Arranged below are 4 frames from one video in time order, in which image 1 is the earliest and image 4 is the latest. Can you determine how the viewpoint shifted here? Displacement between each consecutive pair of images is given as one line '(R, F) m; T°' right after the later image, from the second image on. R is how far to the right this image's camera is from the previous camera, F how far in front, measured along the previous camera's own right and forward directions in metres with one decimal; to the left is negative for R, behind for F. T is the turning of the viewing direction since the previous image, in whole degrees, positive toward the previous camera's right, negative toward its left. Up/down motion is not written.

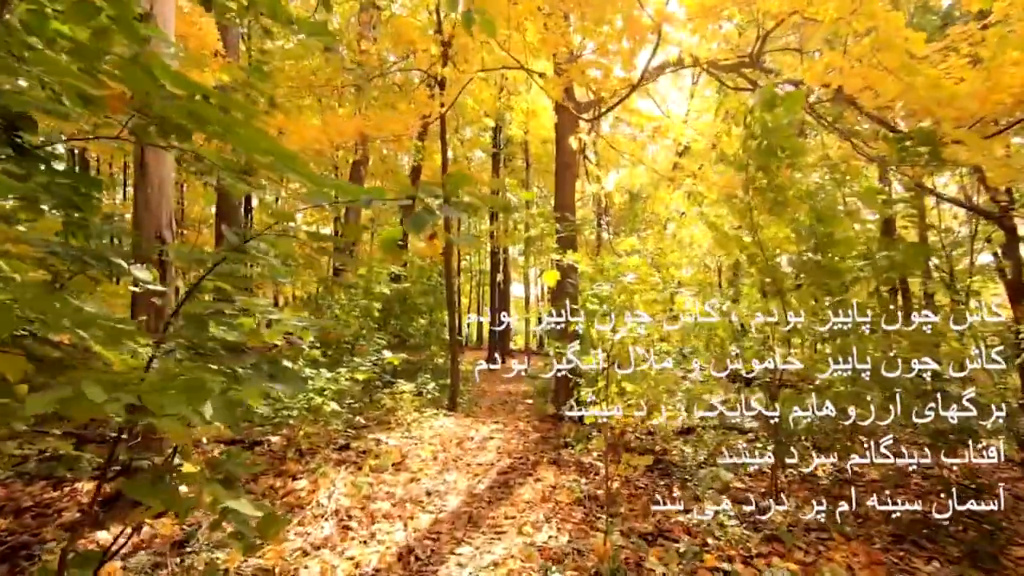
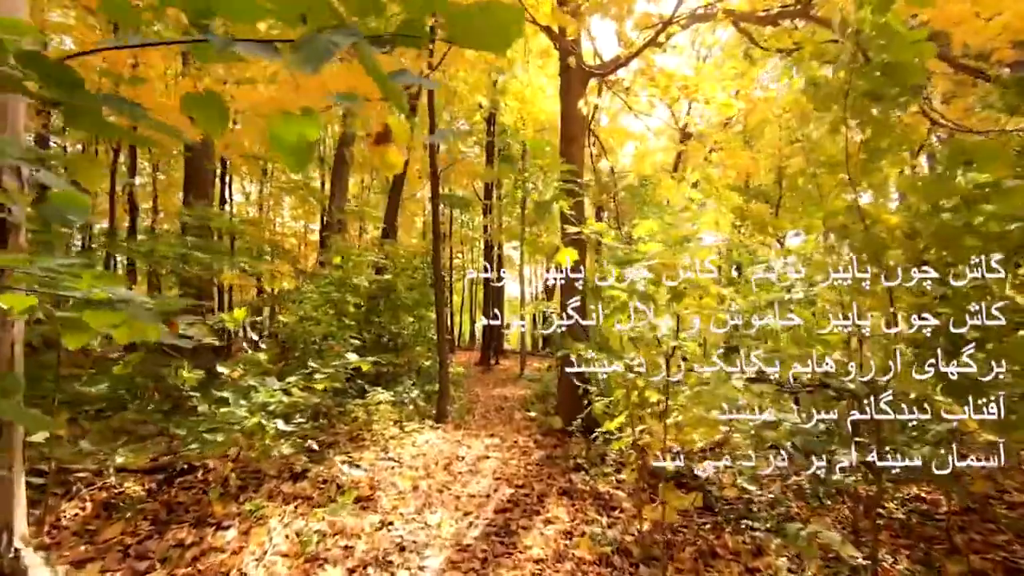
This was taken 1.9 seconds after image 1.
(0.0, +1.0) m; +1°
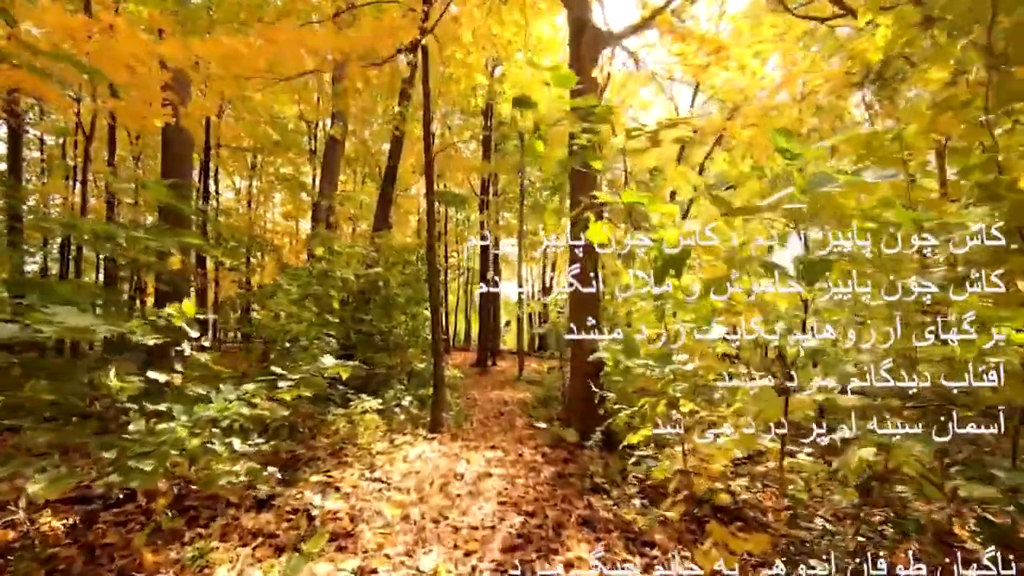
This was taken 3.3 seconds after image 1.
(-0.1, +0.7) m; 0°
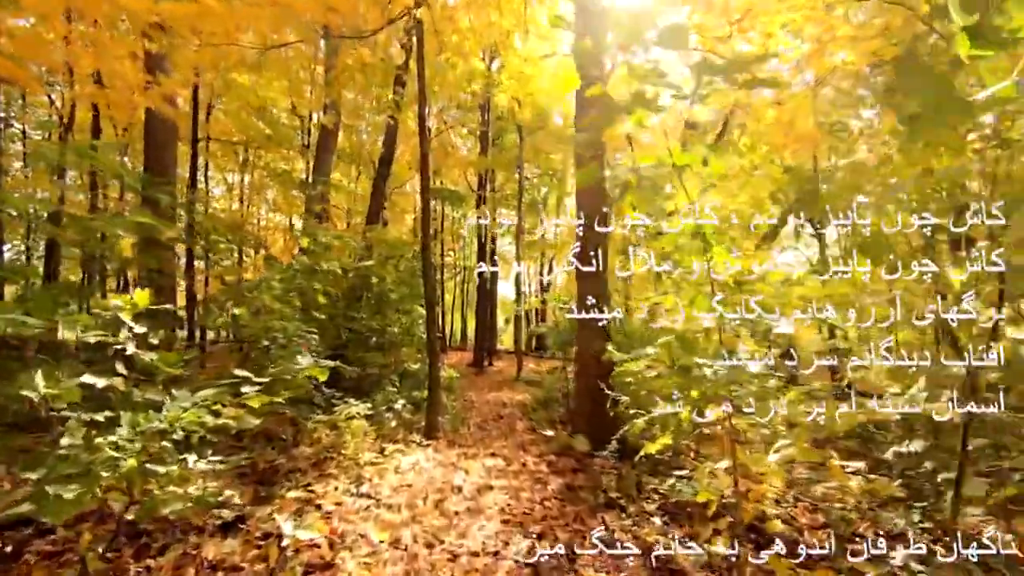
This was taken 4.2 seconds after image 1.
(0.0, +0.4) m; 0°
